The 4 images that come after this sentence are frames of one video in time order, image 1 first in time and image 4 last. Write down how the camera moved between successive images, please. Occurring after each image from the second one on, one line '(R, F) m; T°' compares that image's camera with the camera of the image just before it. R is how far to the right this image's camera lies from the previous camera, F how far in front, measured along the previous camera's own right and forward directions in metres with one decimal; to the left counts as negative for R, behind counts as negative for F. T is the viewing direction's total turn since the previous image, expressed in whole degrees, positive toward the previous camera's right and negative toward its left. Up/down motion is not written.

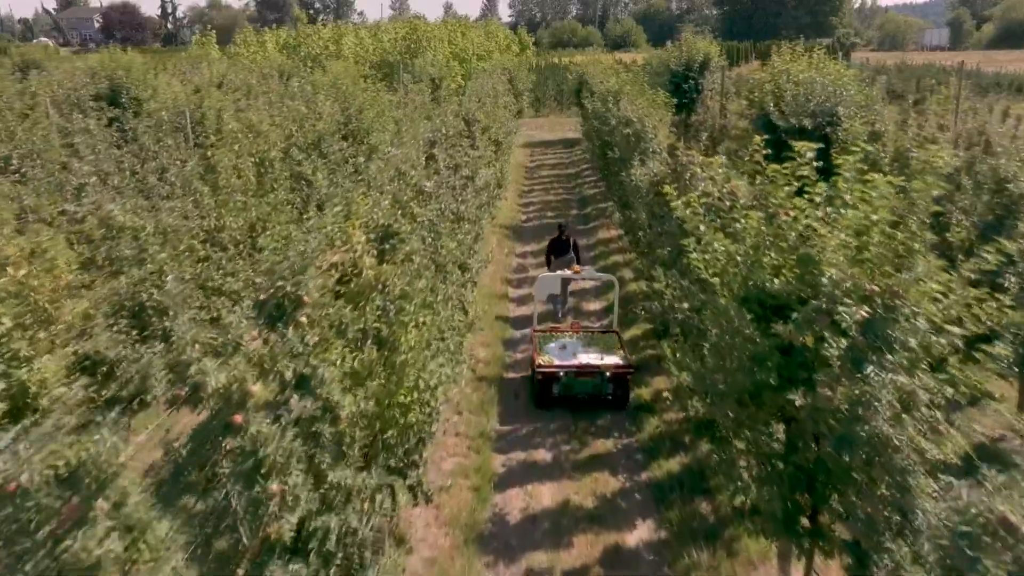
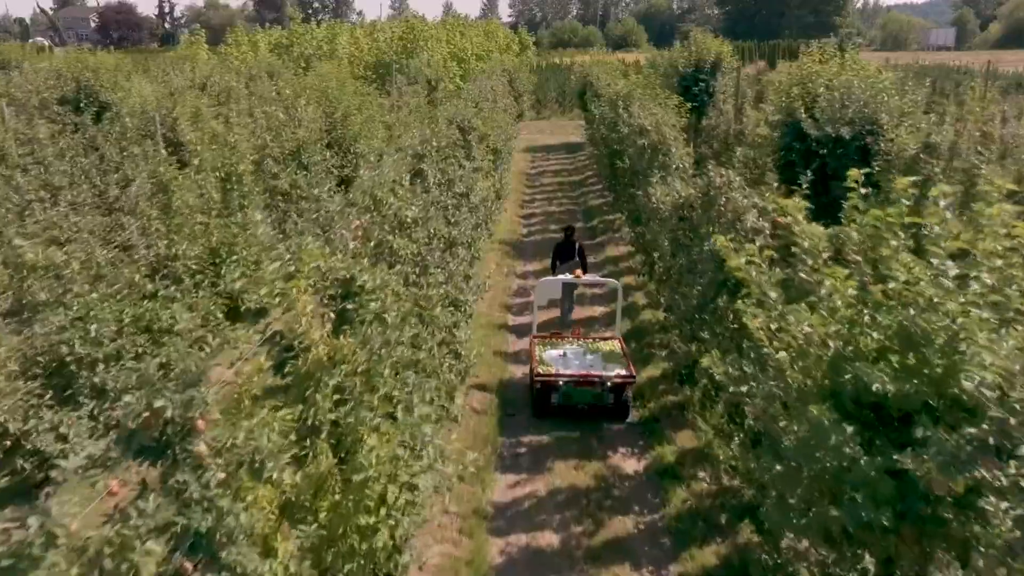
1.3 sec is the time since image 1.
(0.0, +1.3) m; 0°
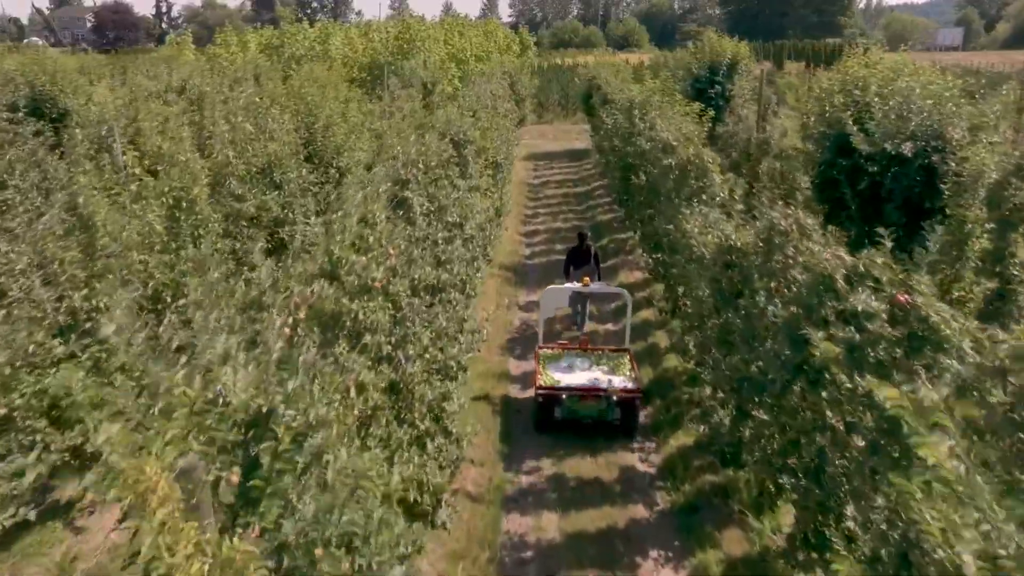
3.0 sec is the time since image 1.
(0.0, +1.5) m; 0°
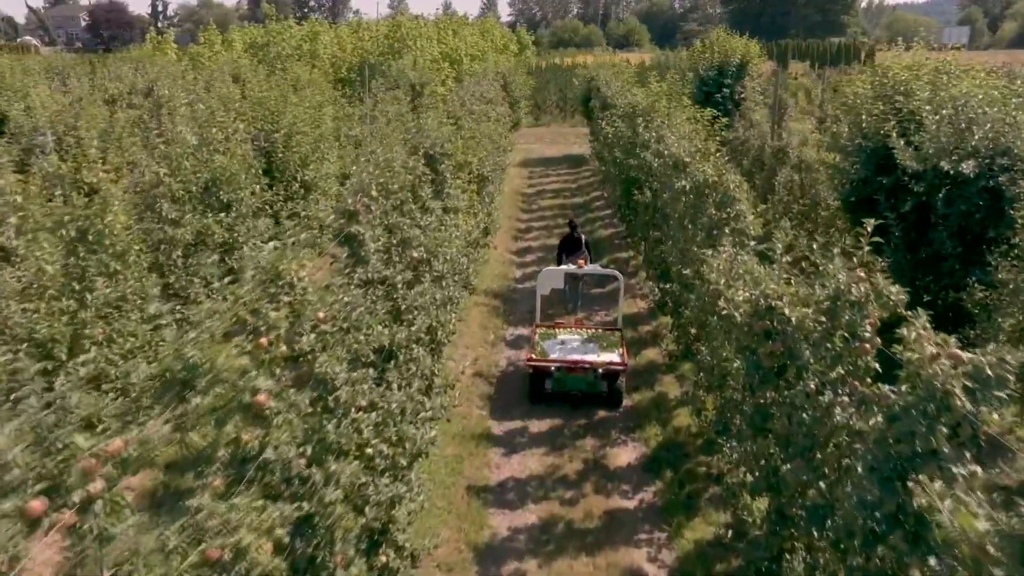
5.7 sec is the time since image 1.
(+0.2, +1.4) m; 0°
